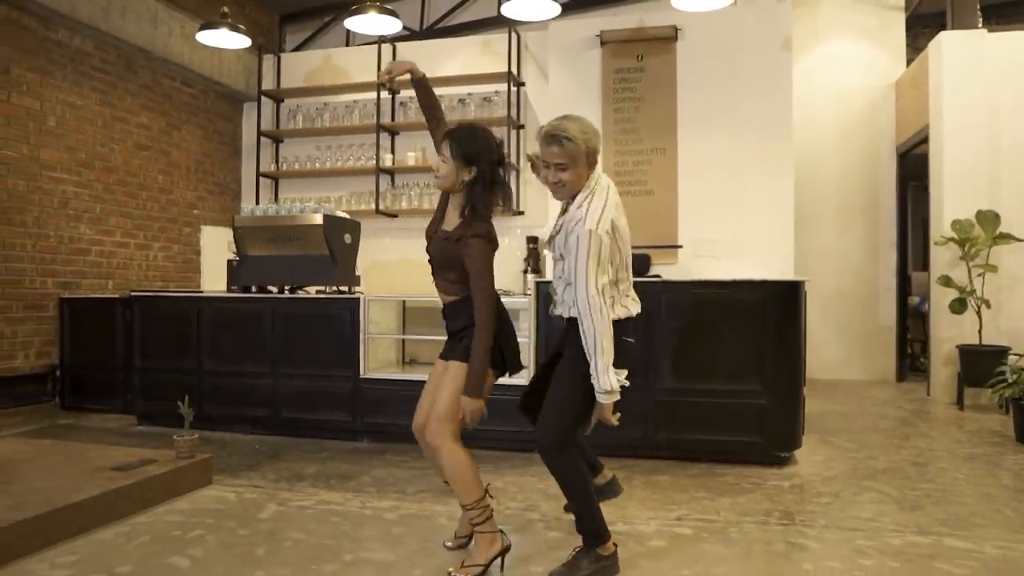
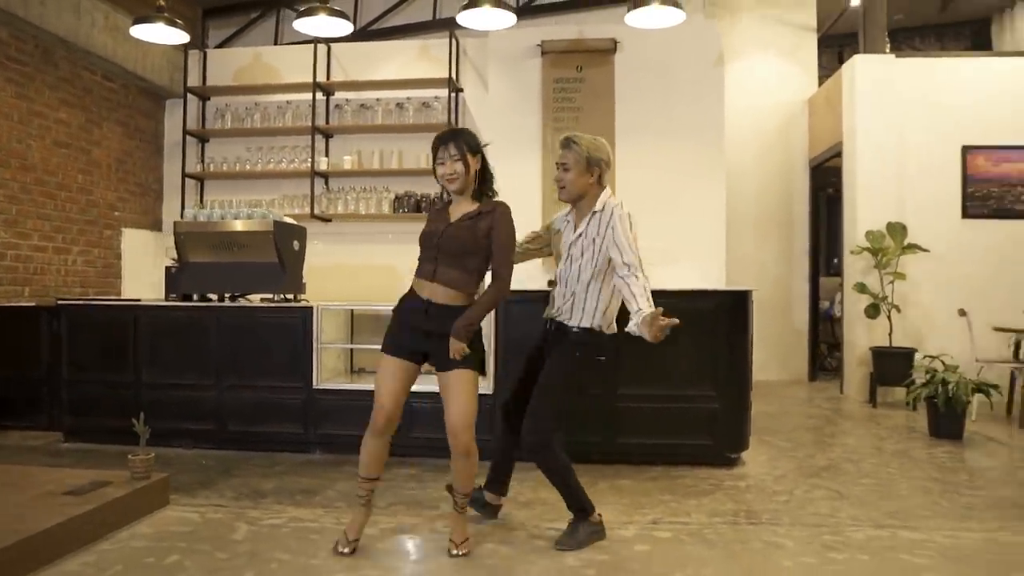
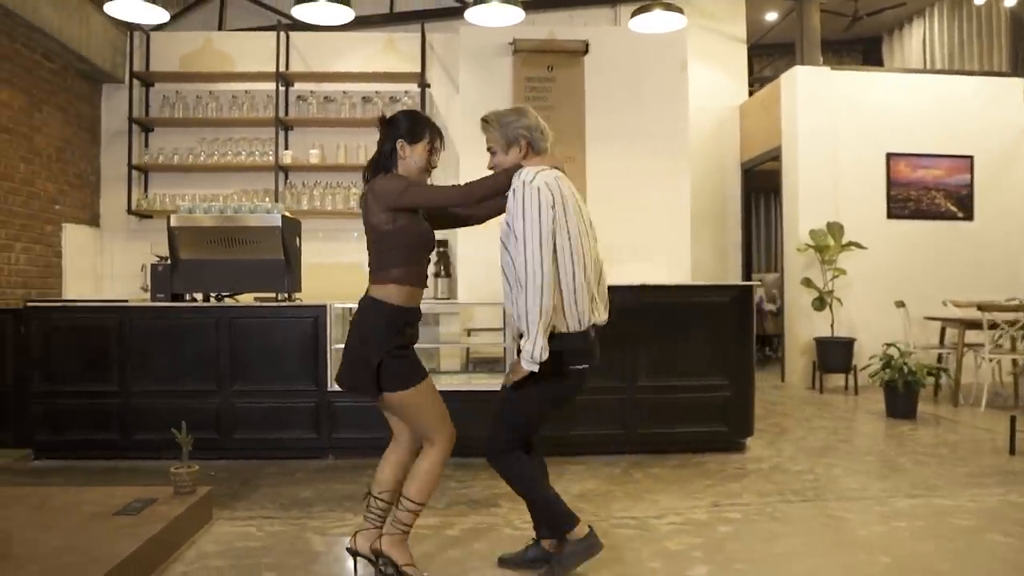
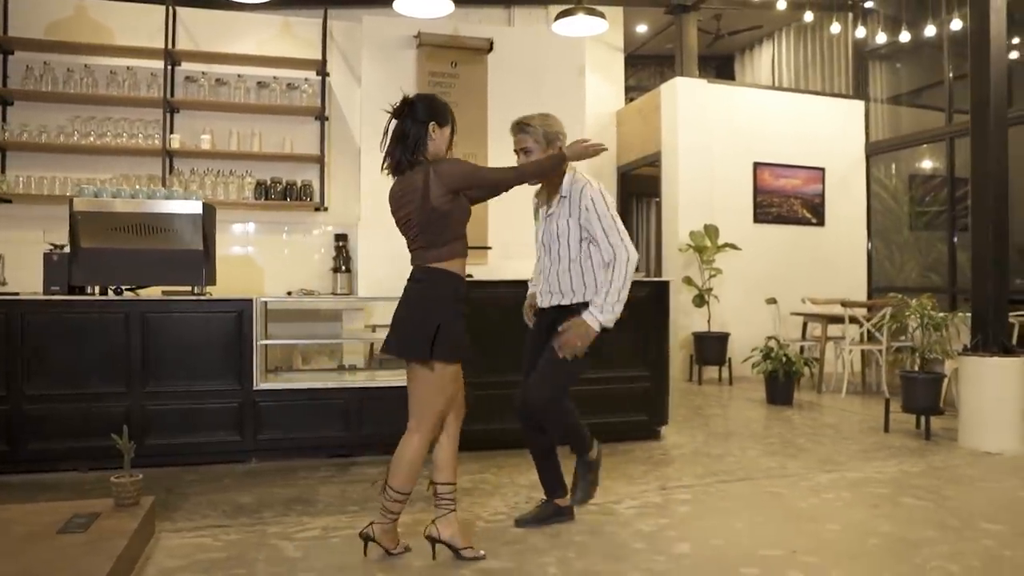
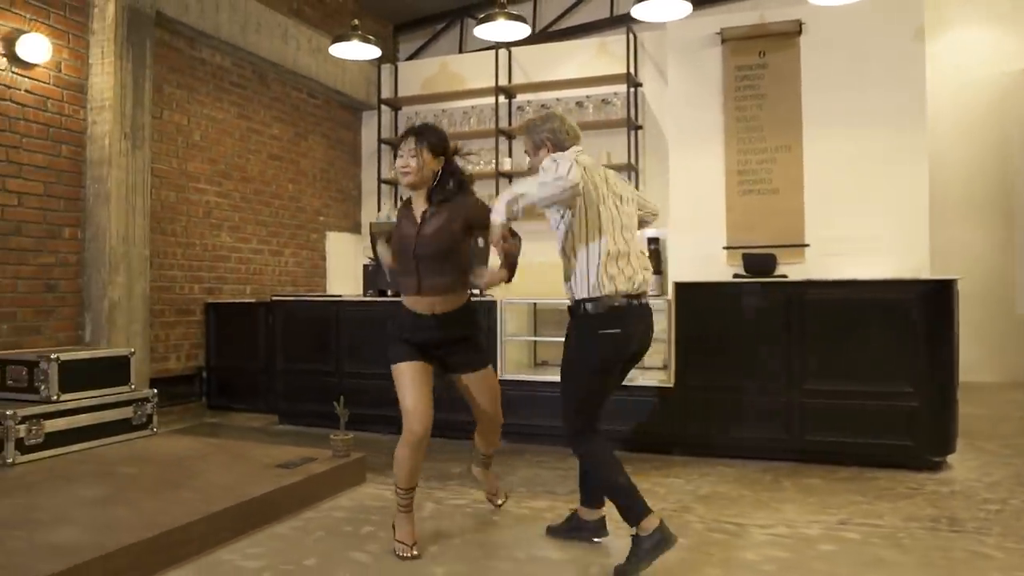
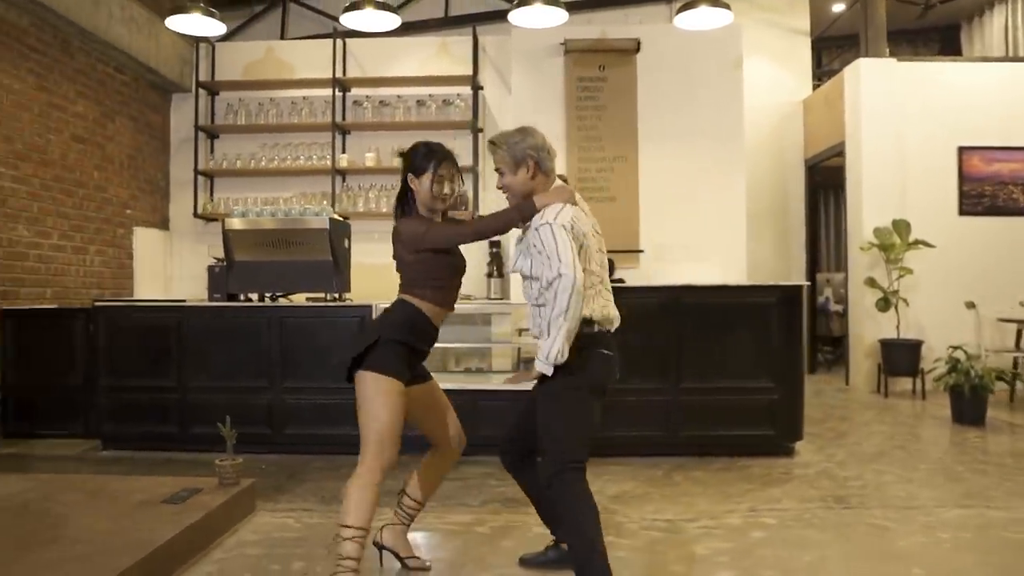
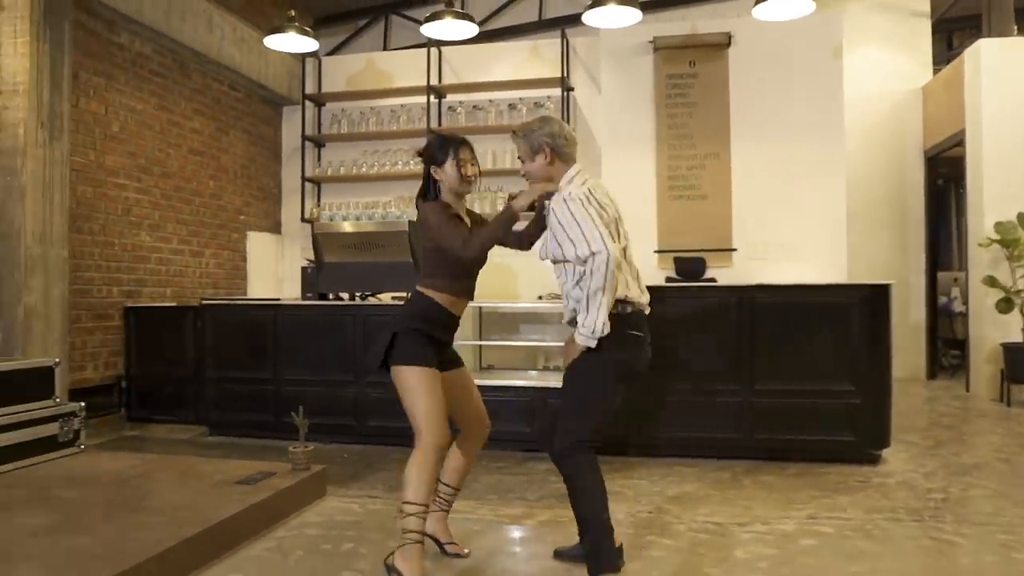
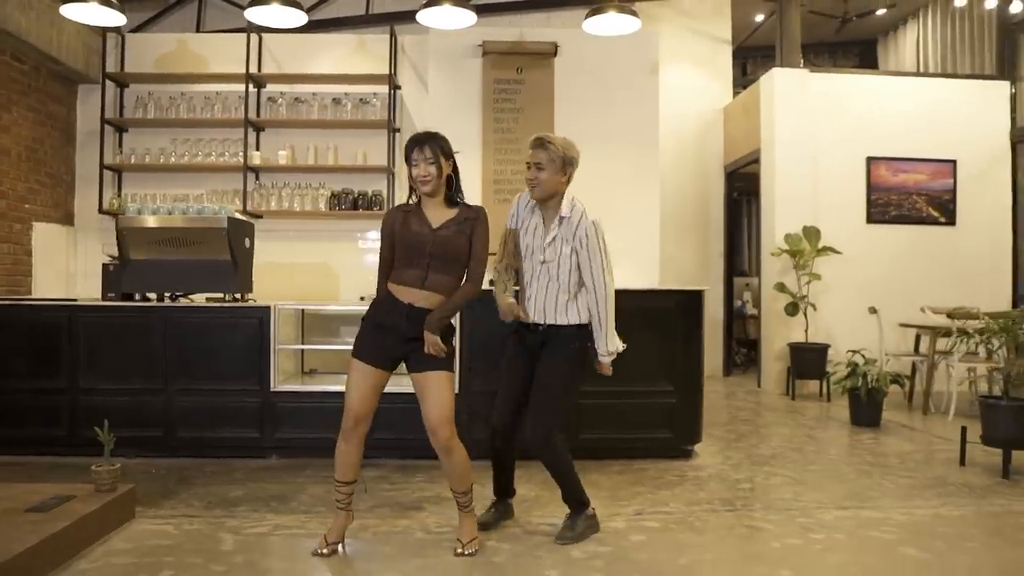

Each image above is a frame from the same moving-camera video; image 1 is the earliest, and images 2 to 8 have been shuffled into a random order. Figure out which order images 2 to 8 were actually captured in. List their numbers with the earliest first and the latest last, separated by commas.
2, 8, 4, 3, 6, 7, 5
